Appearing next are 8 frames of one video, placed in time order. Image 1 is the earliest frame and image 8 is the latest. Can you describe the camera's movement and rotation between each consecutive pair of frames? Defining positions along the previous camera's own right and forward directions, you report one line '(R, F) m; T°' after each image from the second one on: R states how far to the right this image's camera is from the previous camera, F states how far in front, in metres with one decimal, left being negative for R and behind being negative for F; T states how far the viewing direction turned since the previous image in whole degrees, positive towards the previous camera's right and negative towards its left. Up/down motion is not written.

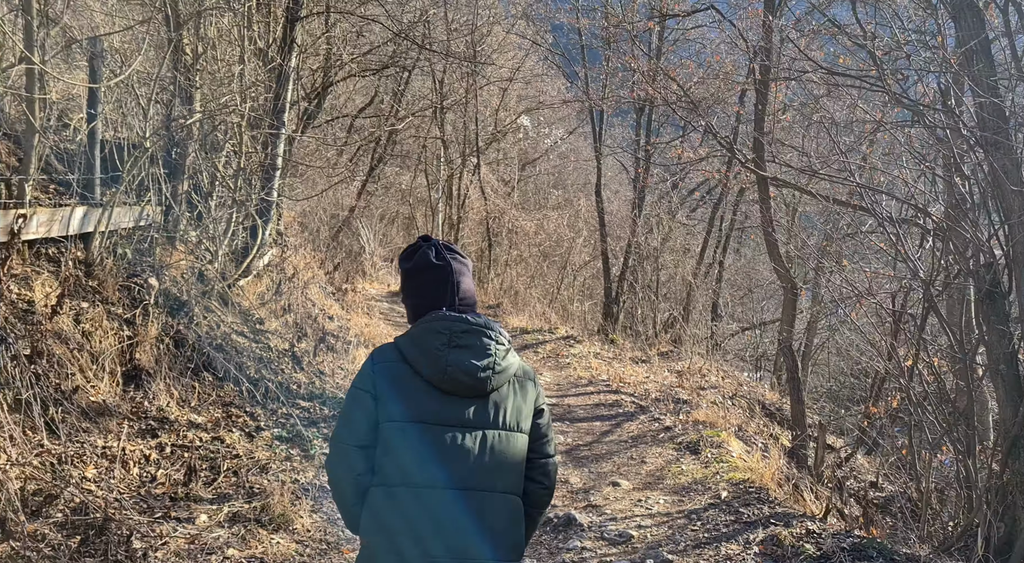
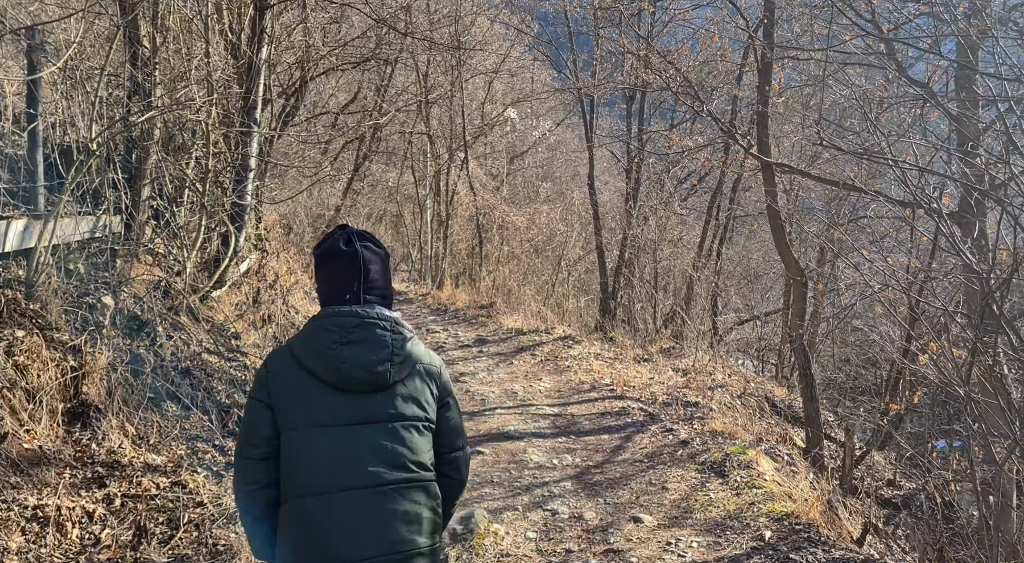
(0.0, +0.7) m; 0°
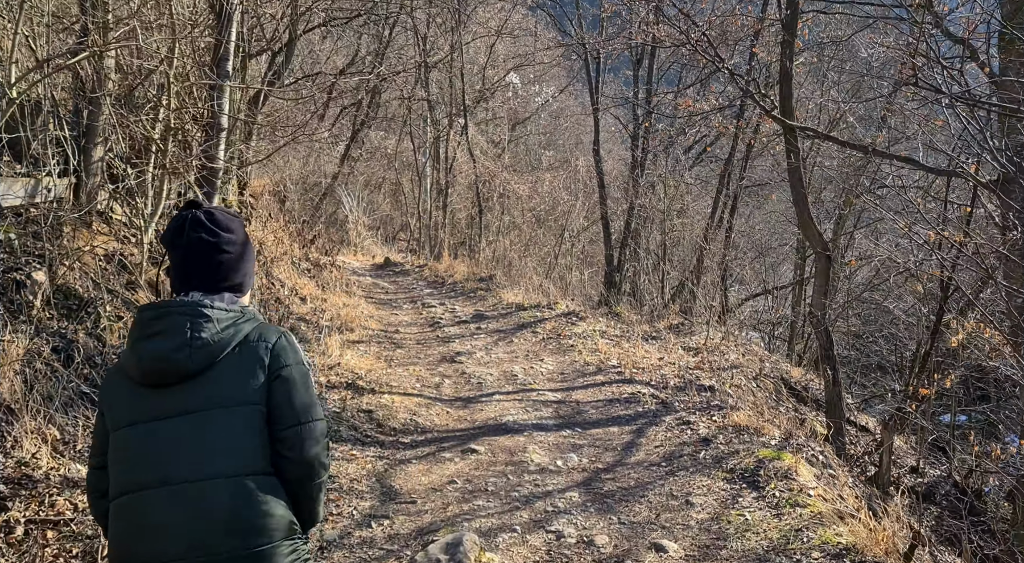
(0.0, +0.8) m; 0°
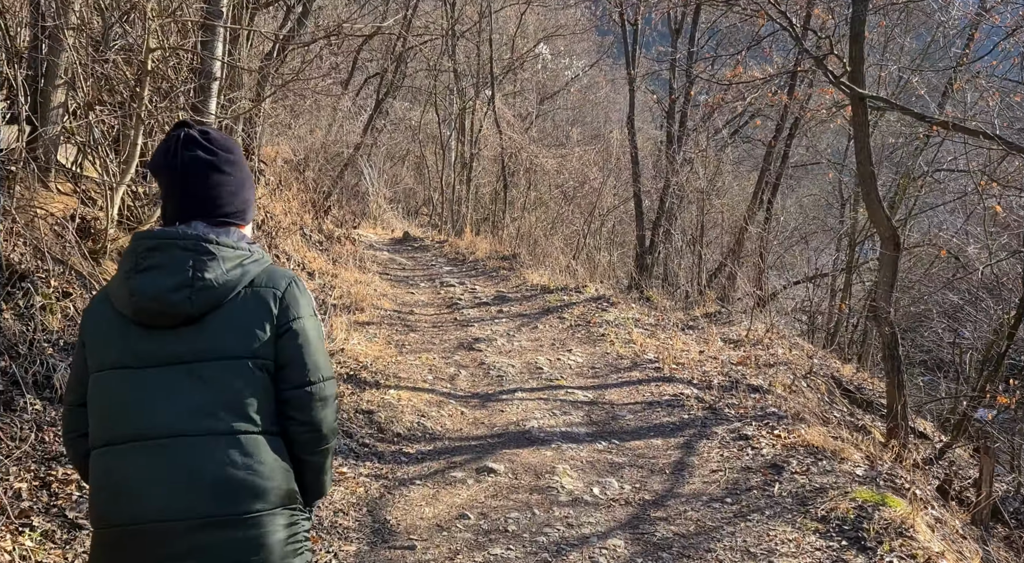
(0.0, +1.0) m; -1°
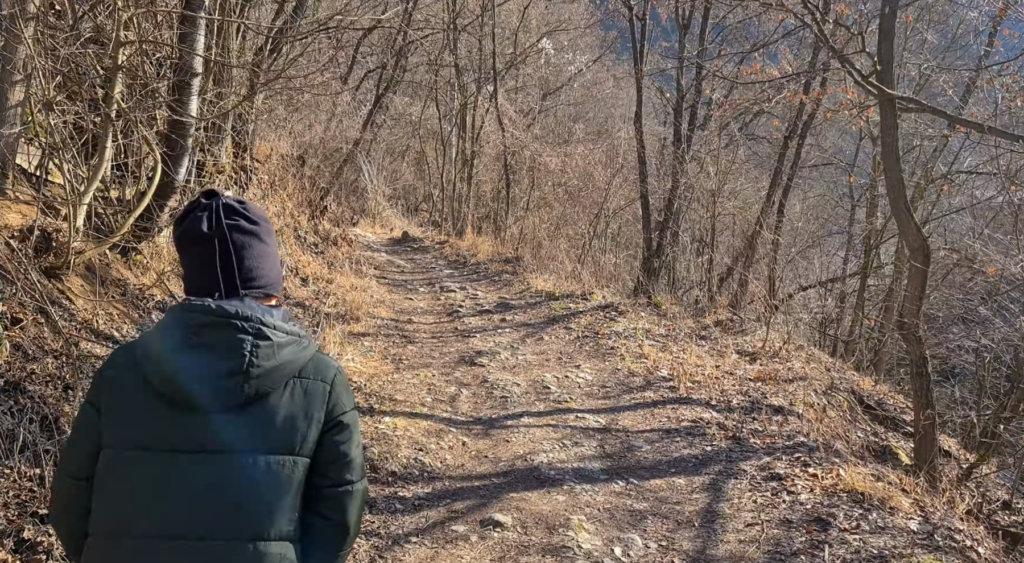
(0.0, +0.5) m; 0°
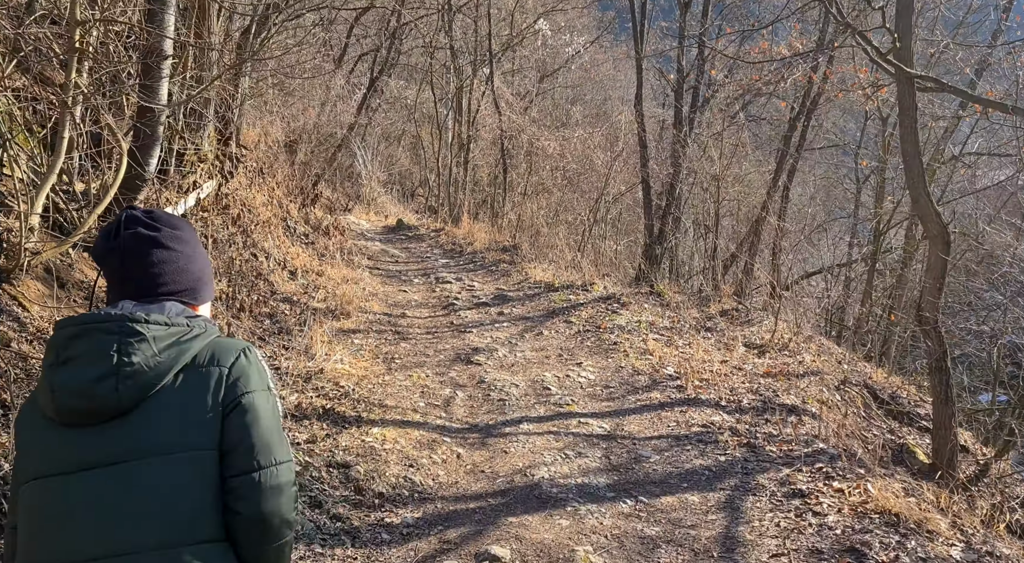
(0.0, +0.4) m; 0°
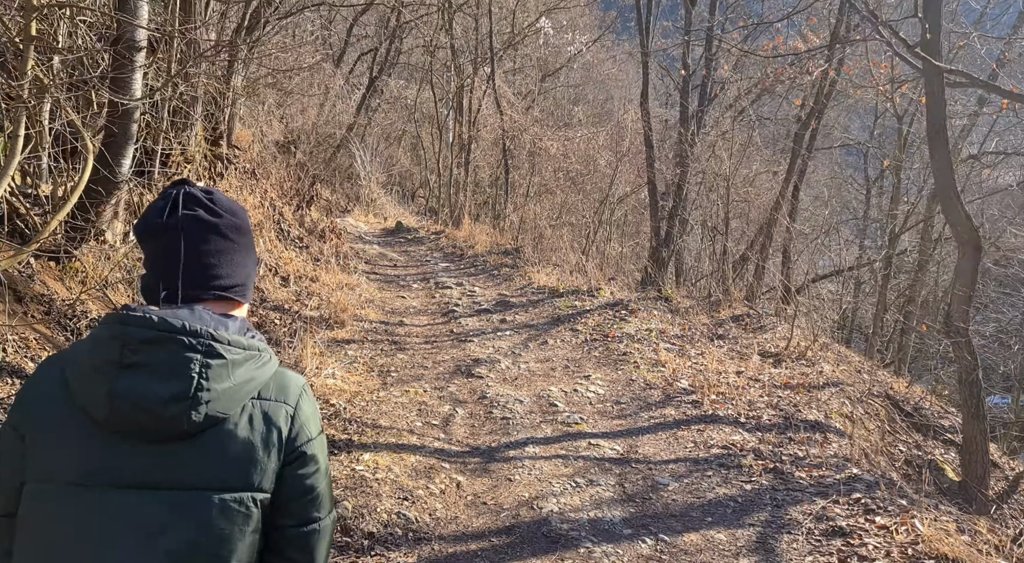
(0.0, +0.5) m; 0°
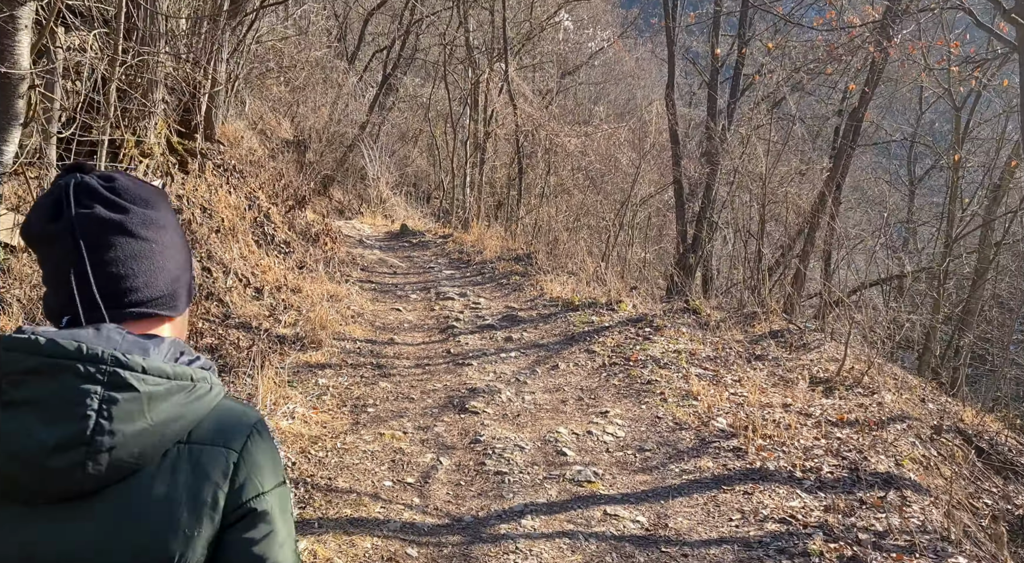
(+0.1, +1.3) m; -1°
